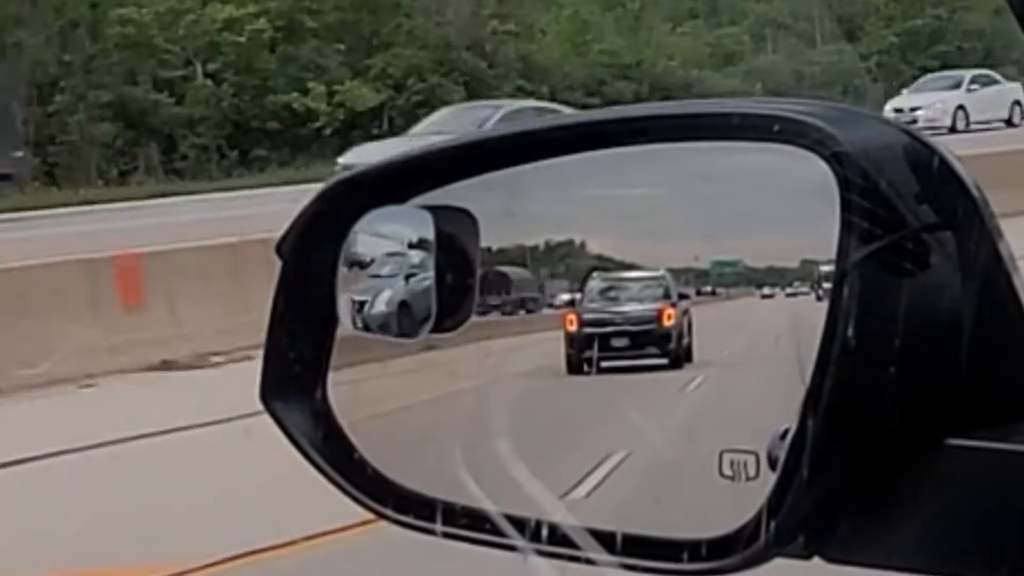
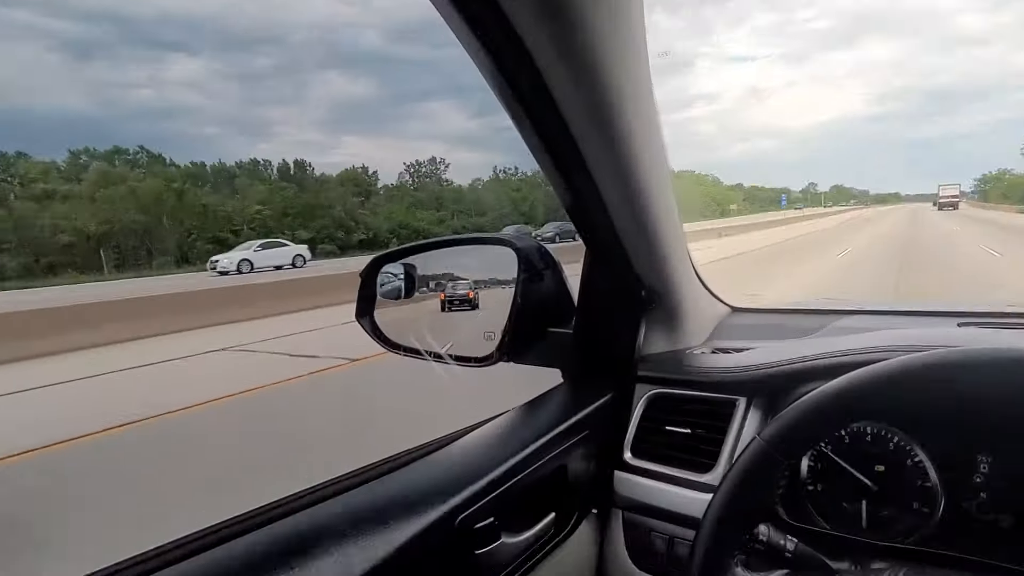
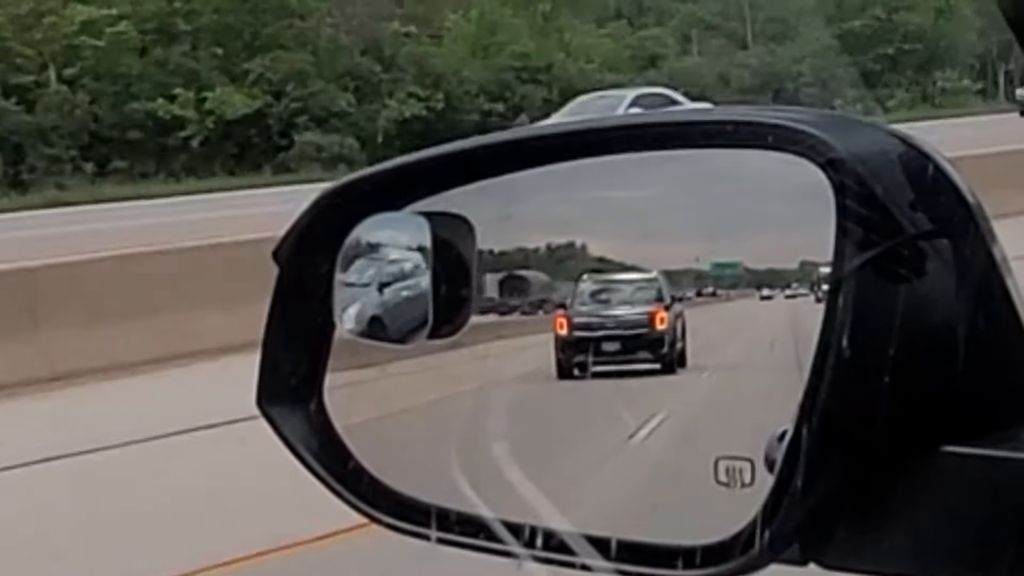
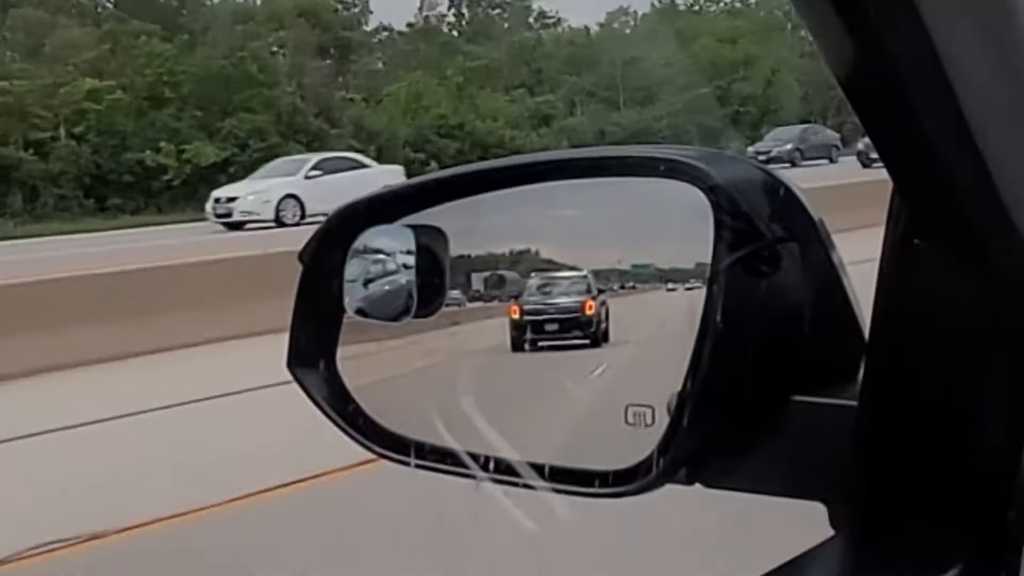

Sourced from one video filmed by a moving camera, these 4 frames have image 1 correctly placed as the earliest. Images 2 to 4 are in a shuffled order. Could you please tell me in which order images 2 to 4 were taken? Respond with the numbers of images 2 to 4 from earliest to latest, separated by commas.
3, 4, 2
